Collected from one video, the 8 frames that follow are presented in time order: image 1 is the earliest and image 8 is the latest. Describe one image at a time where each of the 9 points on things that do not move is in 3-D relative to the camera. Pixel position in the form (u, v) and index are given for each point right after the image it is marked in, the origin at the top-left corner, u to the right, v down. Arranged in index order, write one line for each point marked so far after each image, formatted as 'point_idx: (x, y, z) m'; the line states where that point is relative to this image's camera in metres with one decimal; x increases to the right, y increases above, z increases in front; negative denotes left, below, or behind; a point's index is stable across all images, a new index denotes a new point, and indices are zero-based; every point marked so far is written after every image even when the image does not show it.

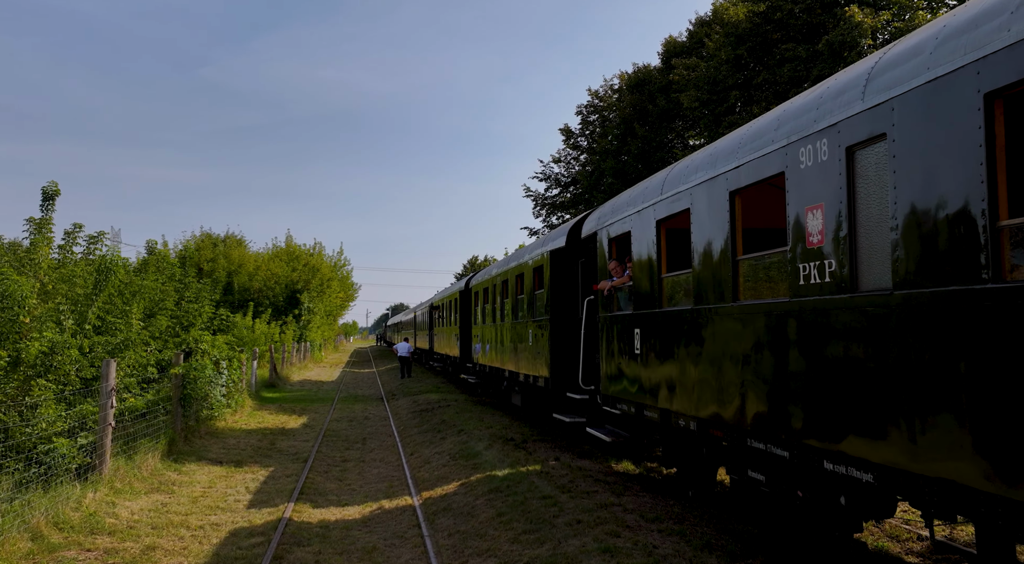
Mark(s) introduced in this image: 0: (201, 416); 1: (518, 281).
0: (-4.6, -2.0, +12.4) m
1: (+0.1, 0.0, +12.7) m
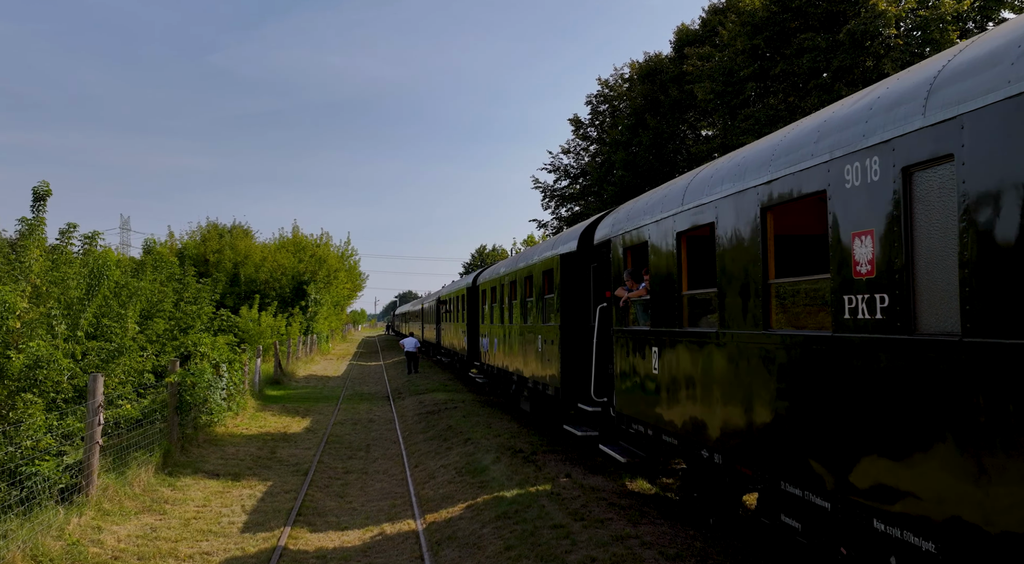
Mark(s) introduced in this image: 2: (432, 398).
0: (-4.5, -2.0, +12.0) m
1: (+0.2, 0.0, +12.3) m
2: (-1.6, -2.4, +17.4) m
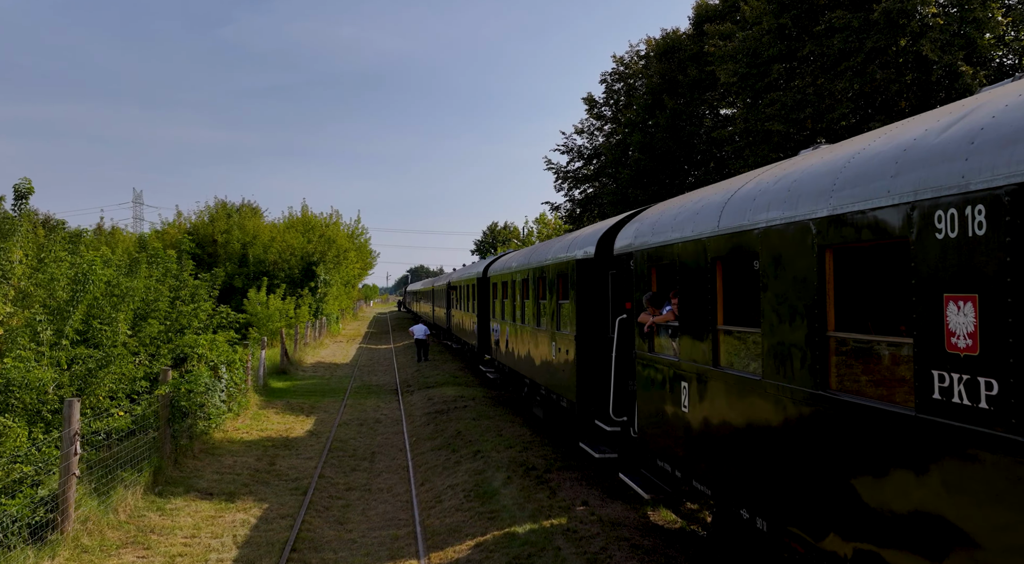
0: (-4.3, -2.0, +11.5) m
1: (+0.4, 0.0, +11.6) m
2: (-1.4, -2.3, +16.8) m
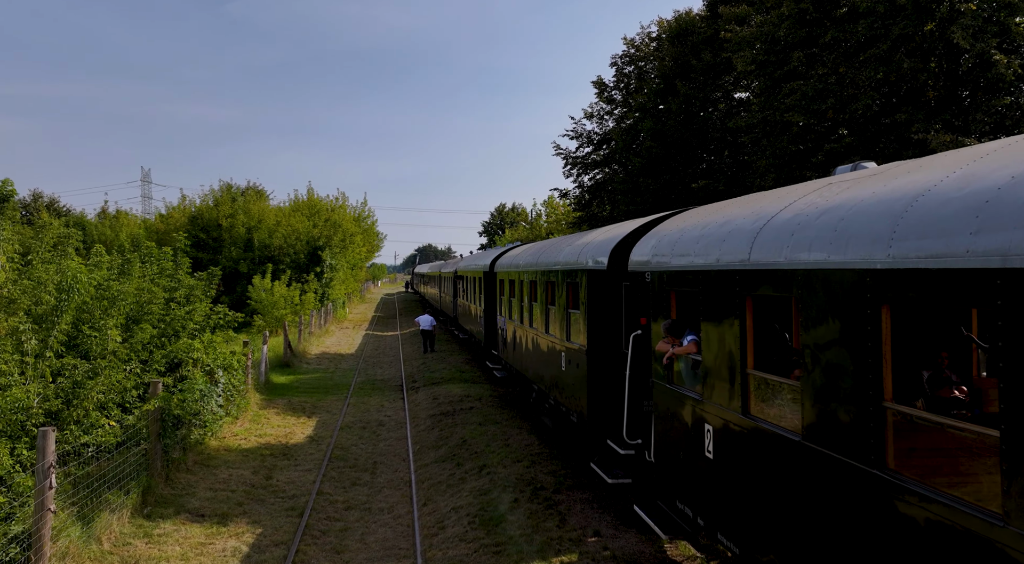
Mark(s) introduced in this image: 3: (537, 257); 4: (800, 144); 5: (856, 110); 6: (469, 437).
0: (-4.2, -2.1, +11.0) m
1: (+0.5, -0.1, +11.0) m
2: (-1.2, -2.2, +16.4) m
3: (+0.4, +0.4, +12.3) m
4: (+4.9, +2.4, +14.4) m
5: (+5.4, +2.7, +13.3) m
6: (-0.6, -2.2, +12.0) m
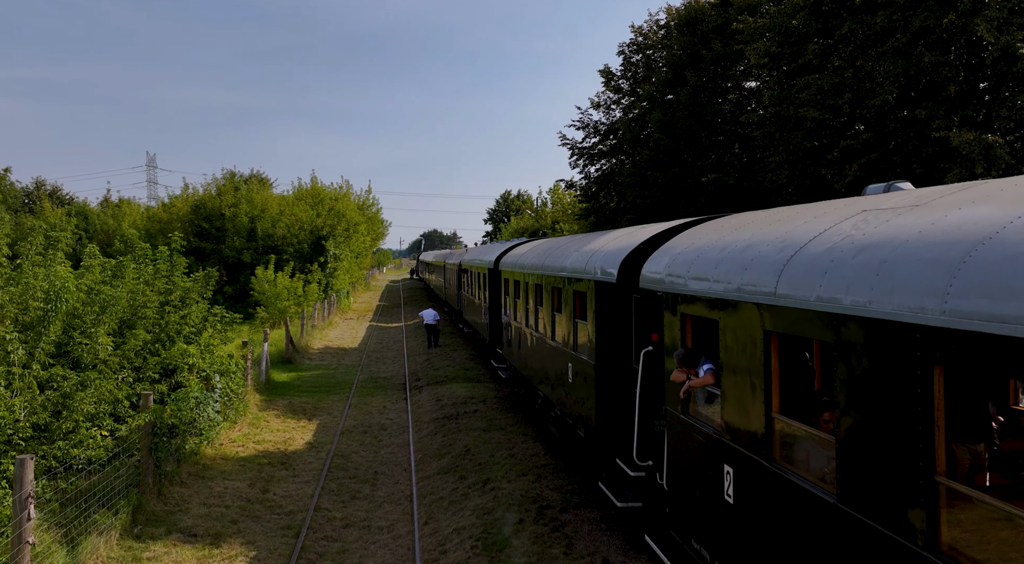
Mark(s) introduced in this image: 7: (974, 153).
0: (-4.2, -2.2, +10.7) m
1: (+0.6, -0.1, +10.6) m
2: (-1.1, -2.1, +16.0) m
3: (+0.4, +0.3, +11.9) m
4: (+5.0, +2.4, +13.9) m
5: (+5.5, +2.7, +12.8) m
6: (-0.5, -2.3, +11.6) m
7: (+6.2, +1.7, +11.2) m
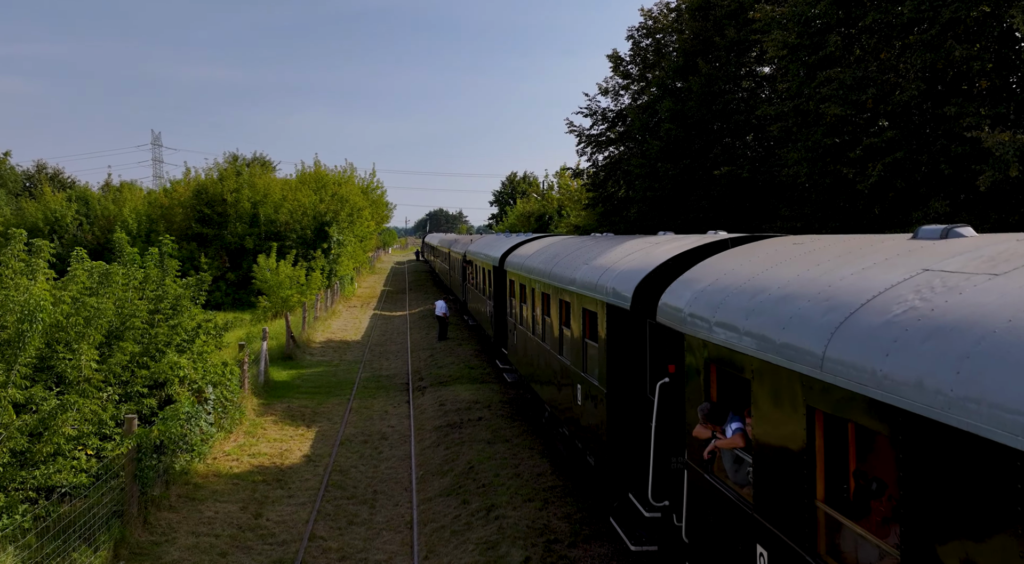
0: (-4.1, -2.3, +10.2) m
1: (+0.6, -0.3, +10.1) m
2: (-1.0, -2.1, +15.5) m
3: (+0.5, +0.2, +11.3) m
4: (+5.1, +2.3, +13.3) m
5: (+5.6, +2.6, +12.1) m
6: (-0.5, -2.4, +11.1) m
7: (+6.3, +1.6, +10.6) m
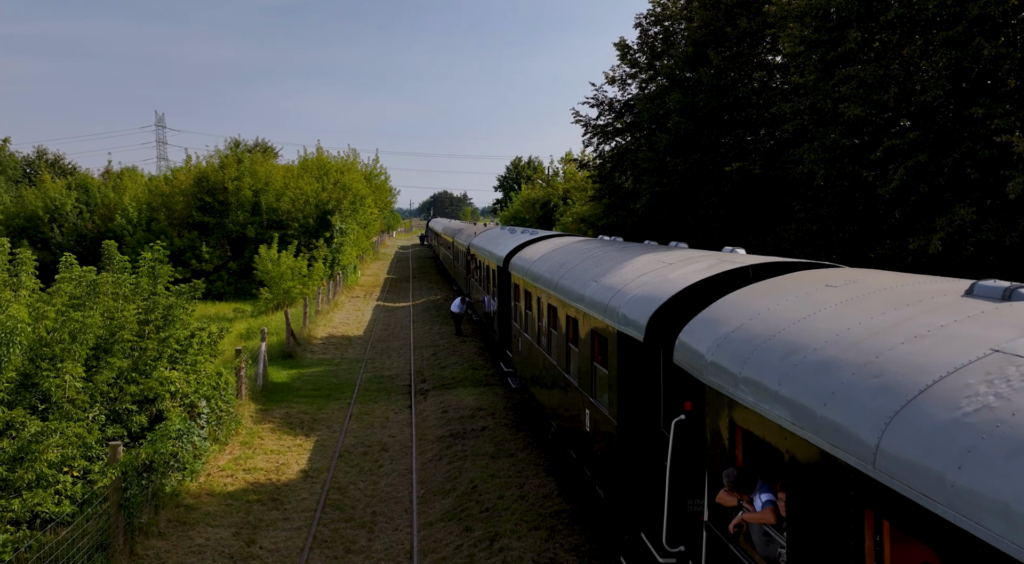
0: (-4.0, -2.4, +9.8) m
1: (+0.7, -0.4, +9.6) m
2: (-0.9, -2.2, +15.1) m
3: (+0.6, +0.1, +10.8) m
4: (+5.2, +2.2, +12.7) m
5: (+5.7, +2.5, +11.5) m
6: (-0.4, -2.5, +10.7) m
7: (+6.3, +1.4, +10.0) m
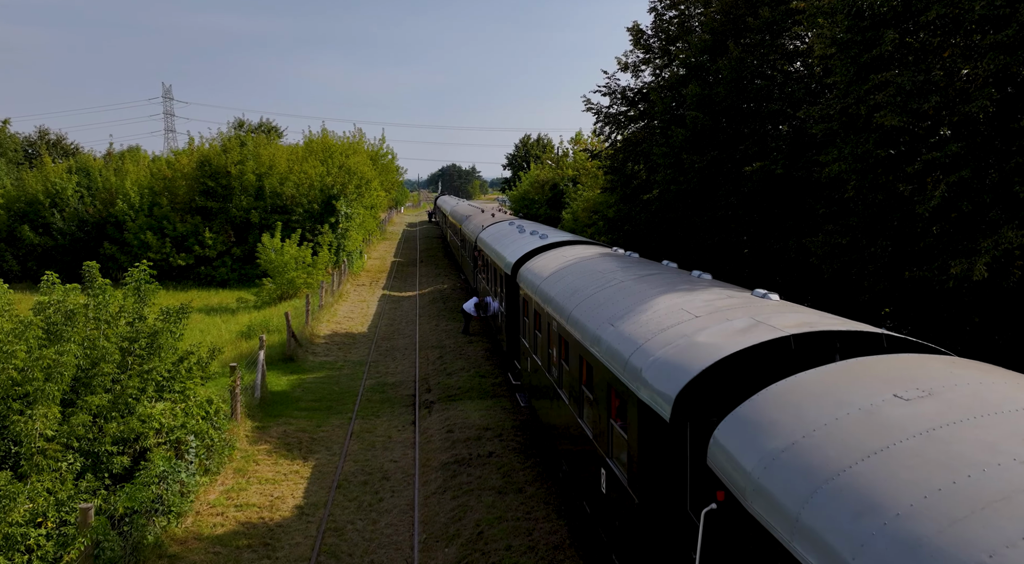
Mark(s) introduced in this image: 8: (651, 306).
0: (-4.0, -2.8, +9.2) m
1: (+0.8, -0.8, +8.8) m
2: (-0.8, -2.4, +14.4) m
3: (+0.7, -0.3, +10.0) m
4: (+5.3, +1.9, +11.8) m
5: (+5.8, +2.2, +10.6) m
6: (-0.3, -2.8, +10.0) m
7: (+6.4, +1.1, +9.1) m
8: (+1.3, -0.2, +8.0) m
